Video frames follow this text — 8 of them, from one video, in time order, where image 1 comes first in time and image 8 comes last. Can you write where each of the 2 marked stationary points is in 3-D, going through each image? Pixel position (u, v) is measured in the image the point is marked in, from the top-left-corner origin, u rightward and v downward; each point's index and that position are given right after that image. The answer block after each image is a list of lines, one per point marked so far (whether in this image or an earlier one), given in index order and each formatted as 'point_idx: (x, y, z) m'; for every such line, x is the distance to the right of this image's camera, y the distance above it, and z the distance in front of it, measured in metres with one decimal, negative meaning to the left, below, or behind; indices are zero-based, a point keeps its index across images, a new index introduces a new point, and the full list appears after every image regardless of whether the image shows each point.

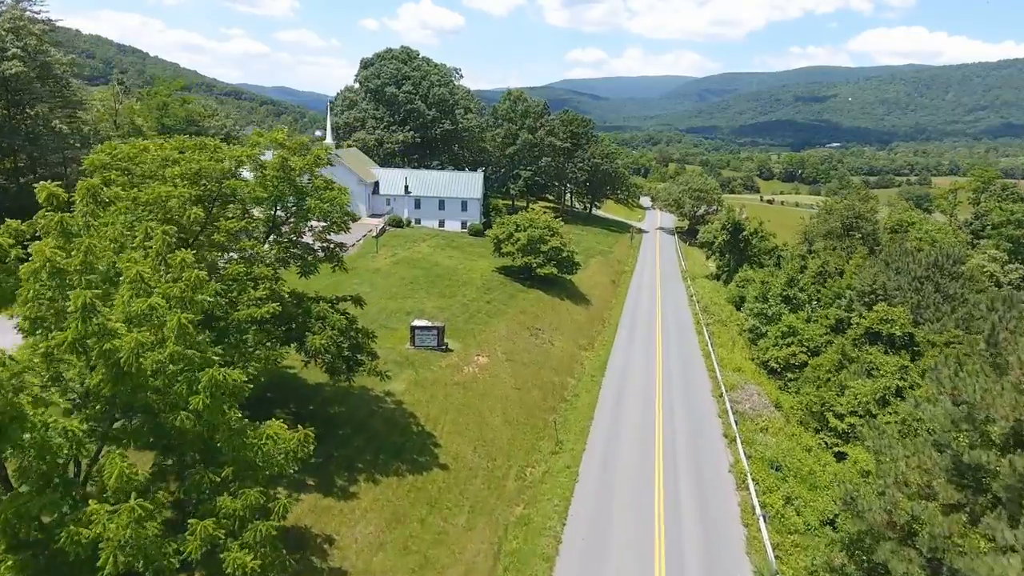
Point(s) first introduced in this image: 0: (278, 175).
0: (-8.5, +4.1, +19.0) m
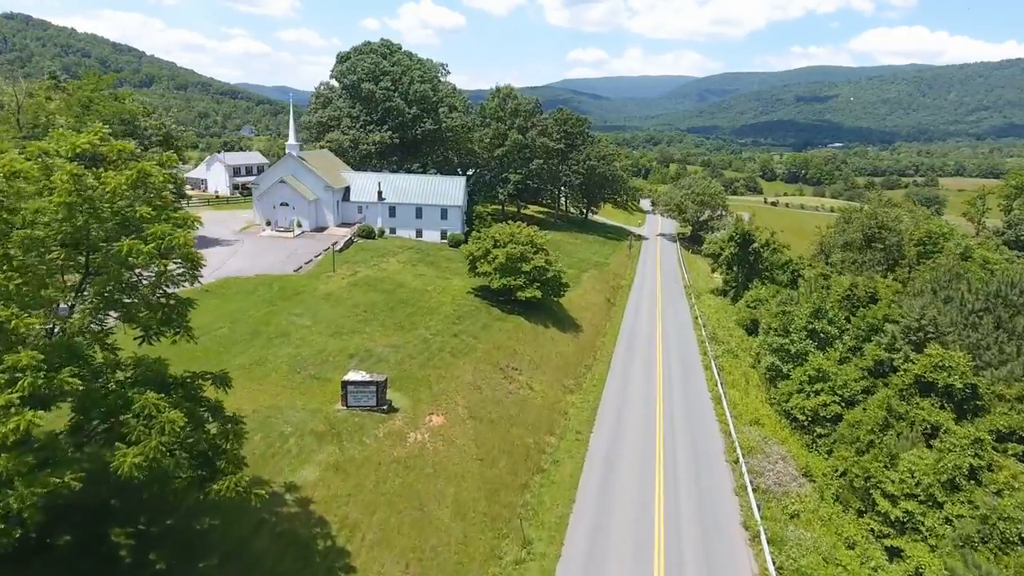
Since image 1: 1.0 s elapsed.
0: (-10.3, +2.1, +12.5) m
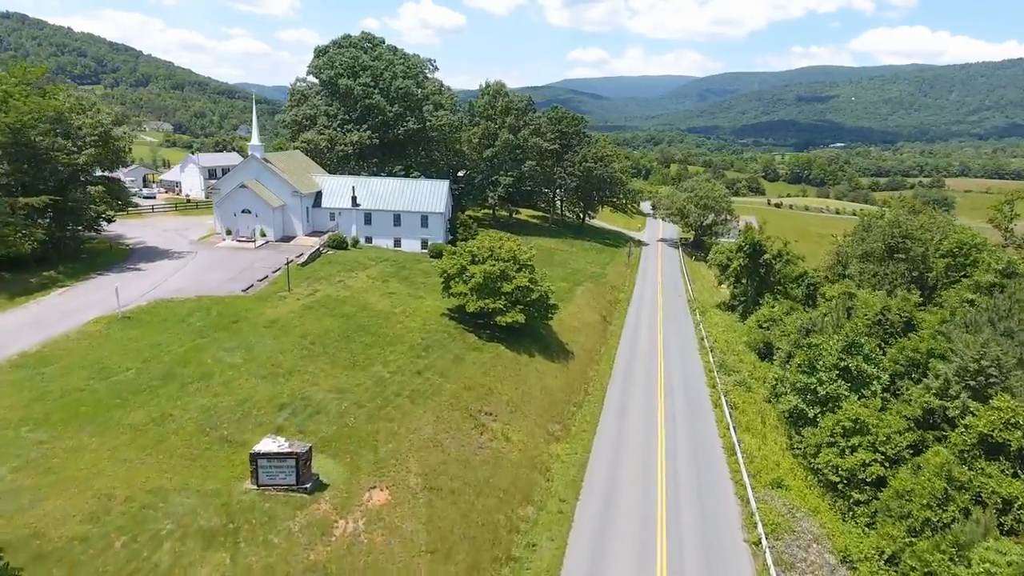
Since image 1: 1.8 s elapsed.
0: (-11.7, +0.6, +7.1) m
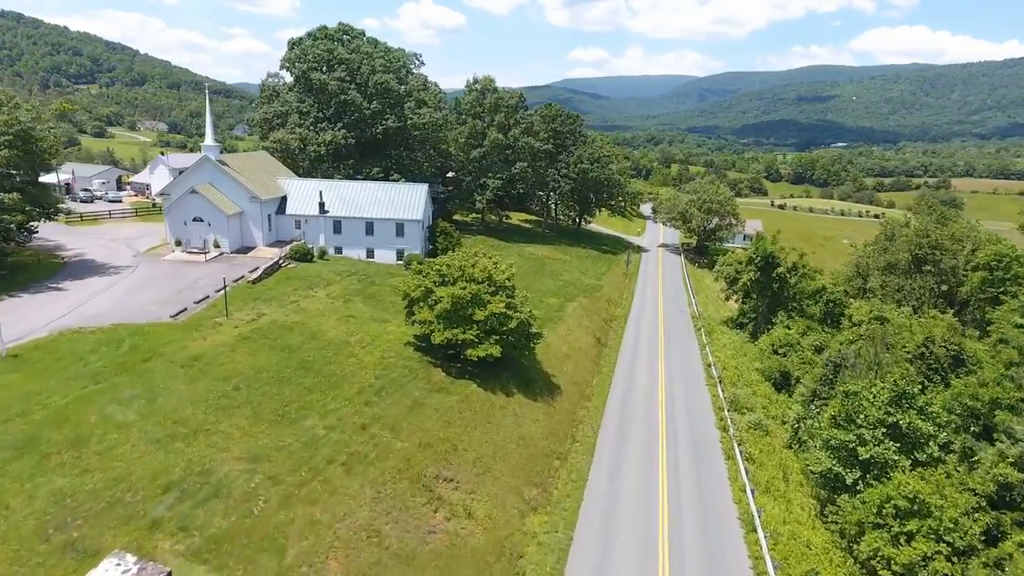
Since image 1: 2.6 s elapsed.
0: (-13.2, -0.9, +1.7) m
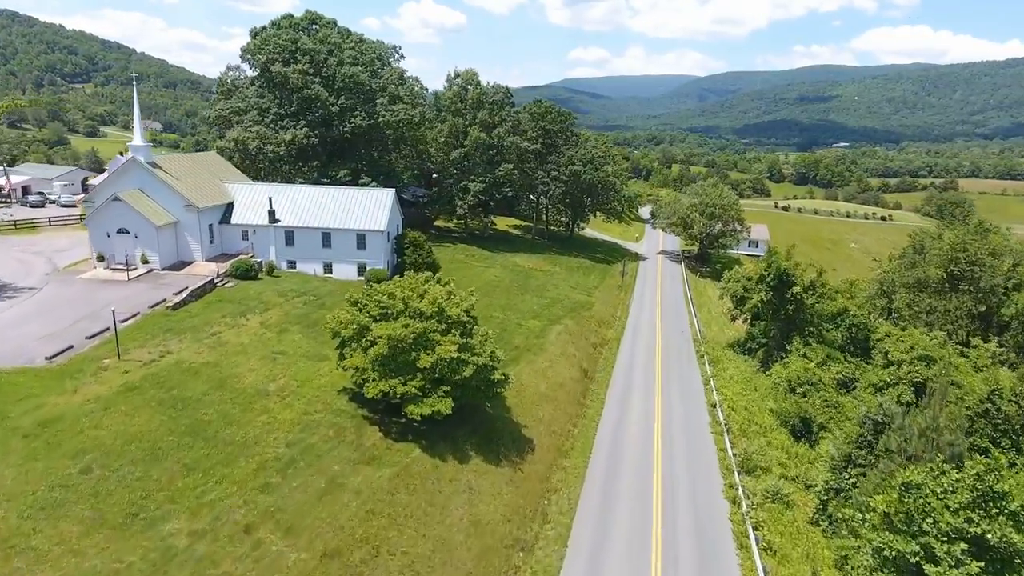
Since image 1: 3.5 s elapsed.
0: (-15.2, -2.6, -4.4) m
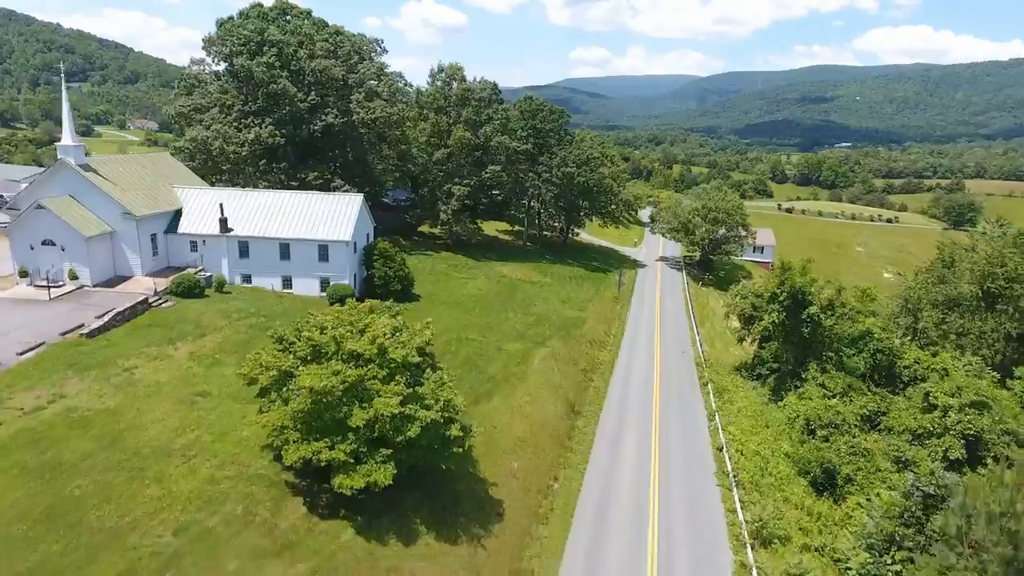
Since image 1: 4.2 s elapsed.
0: (-16.8, -3.9, -9.2) m
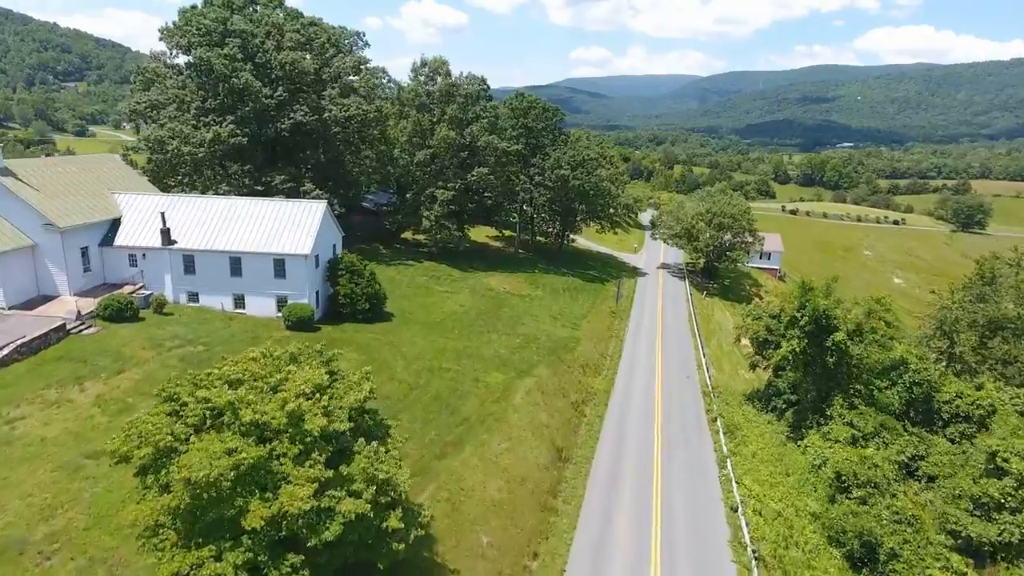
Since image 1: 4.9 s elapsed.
0: (-18.0, -5.2, -13.9) m
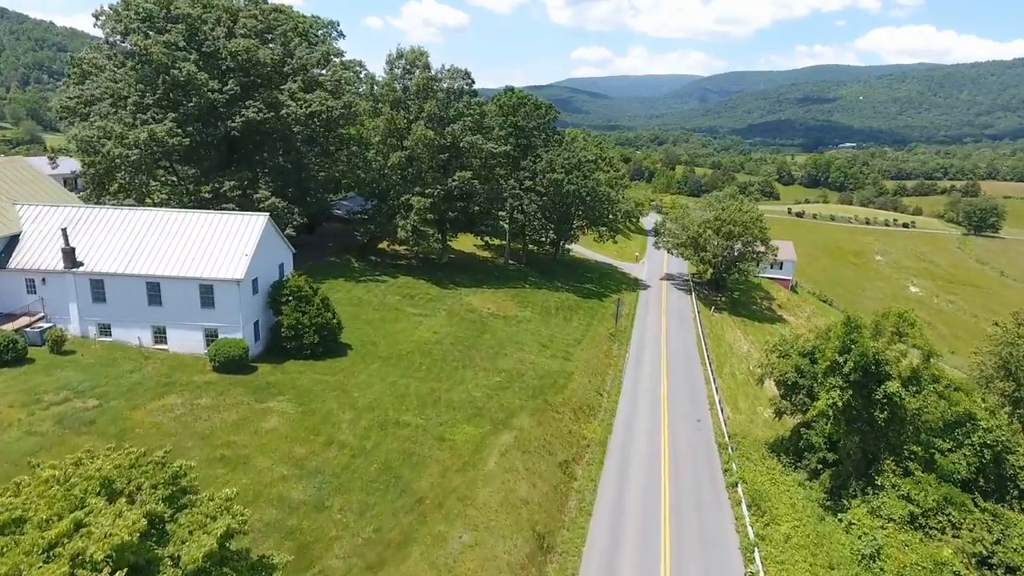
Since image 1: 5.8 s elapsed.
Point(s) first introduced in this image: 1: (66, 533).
0: (-19.4, -7.0, -19.8) m
1: (-8.1, -4.4, +9.6) m
